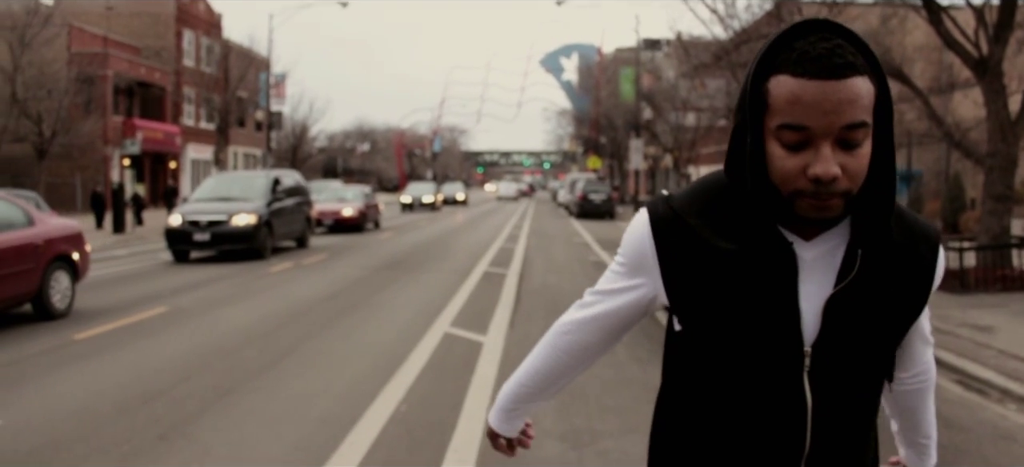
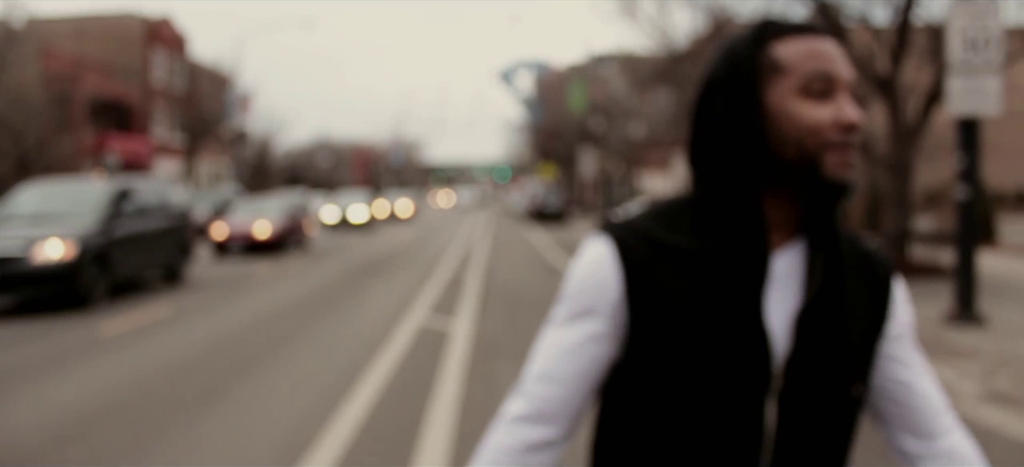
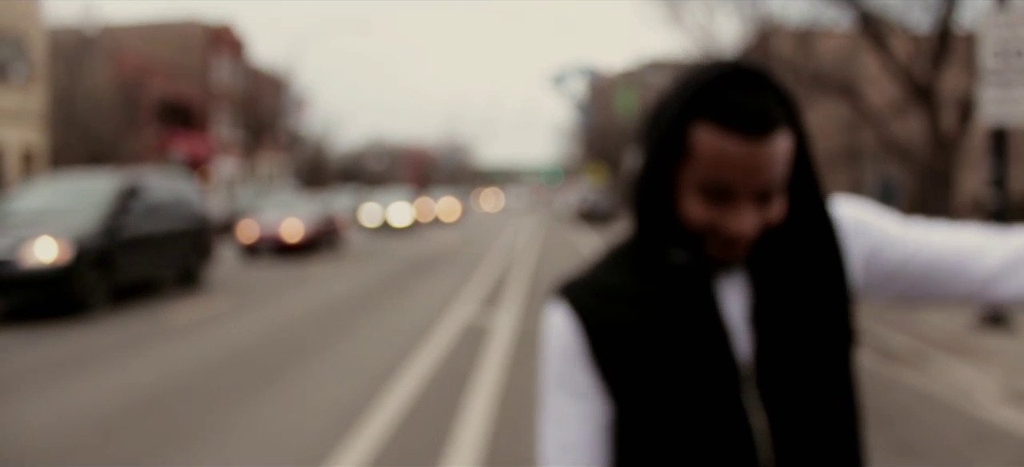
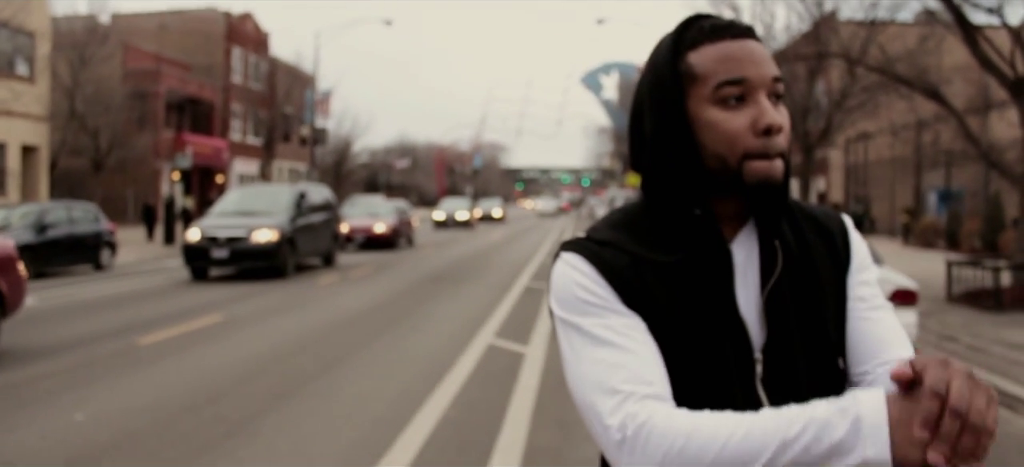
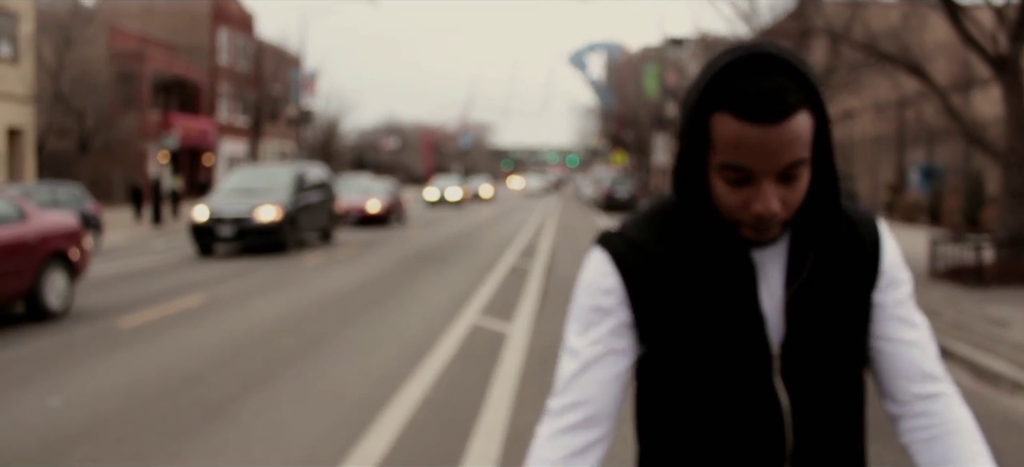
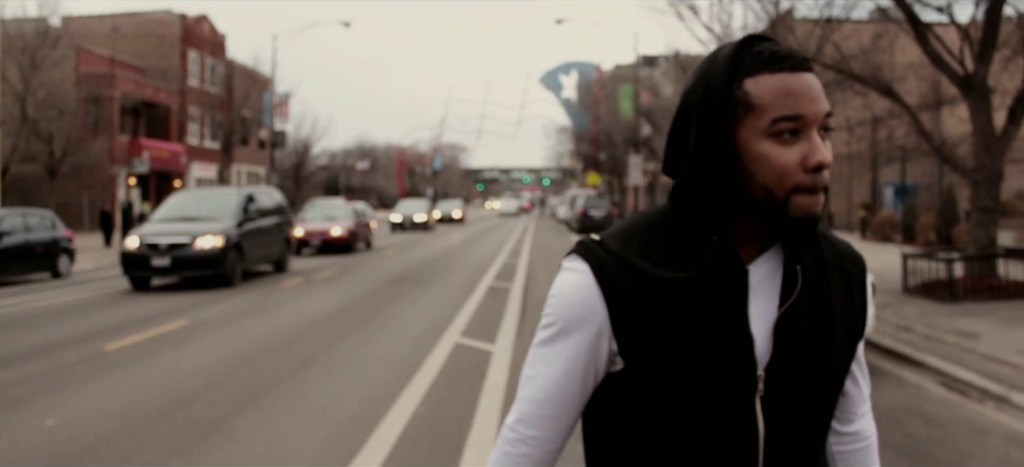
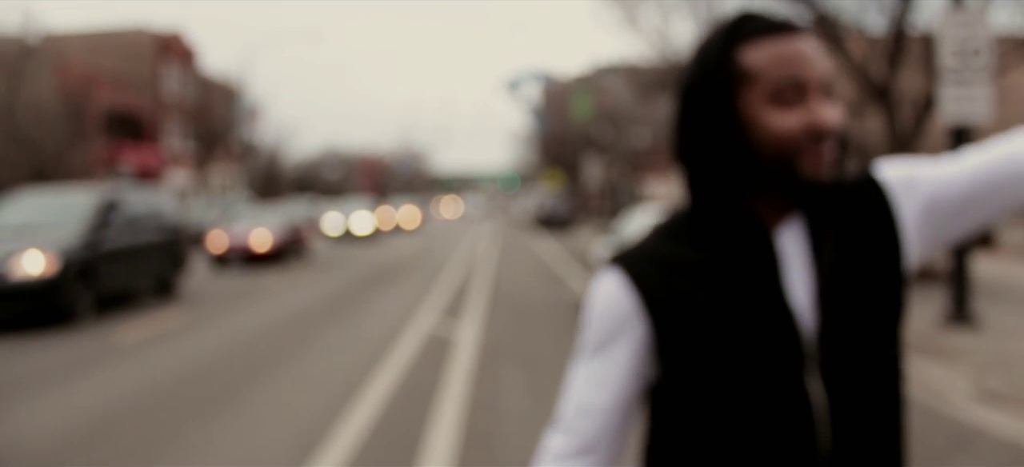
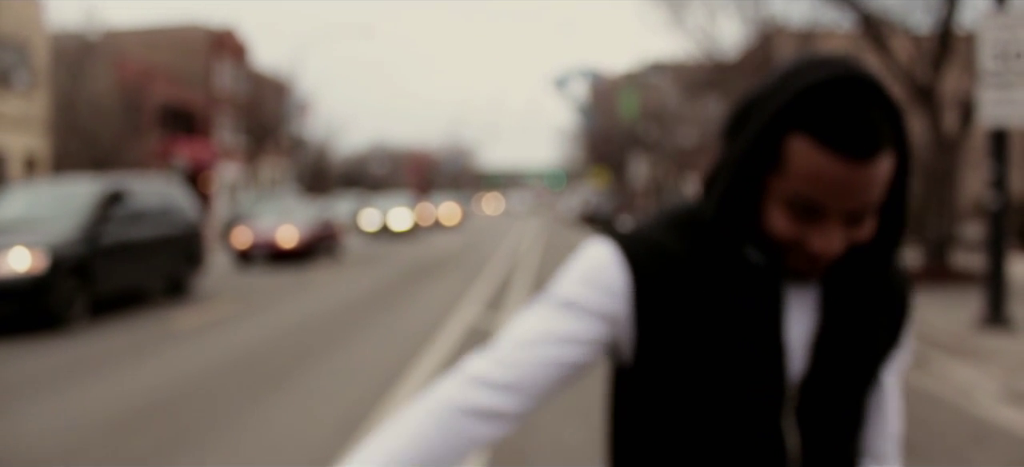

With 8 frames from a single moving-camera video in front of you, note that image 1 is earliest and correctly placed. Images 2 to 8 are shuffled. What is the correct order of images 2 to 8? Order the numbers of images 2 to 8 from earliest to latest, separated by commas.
5, 4, 6, 2, 7, 3, 8
